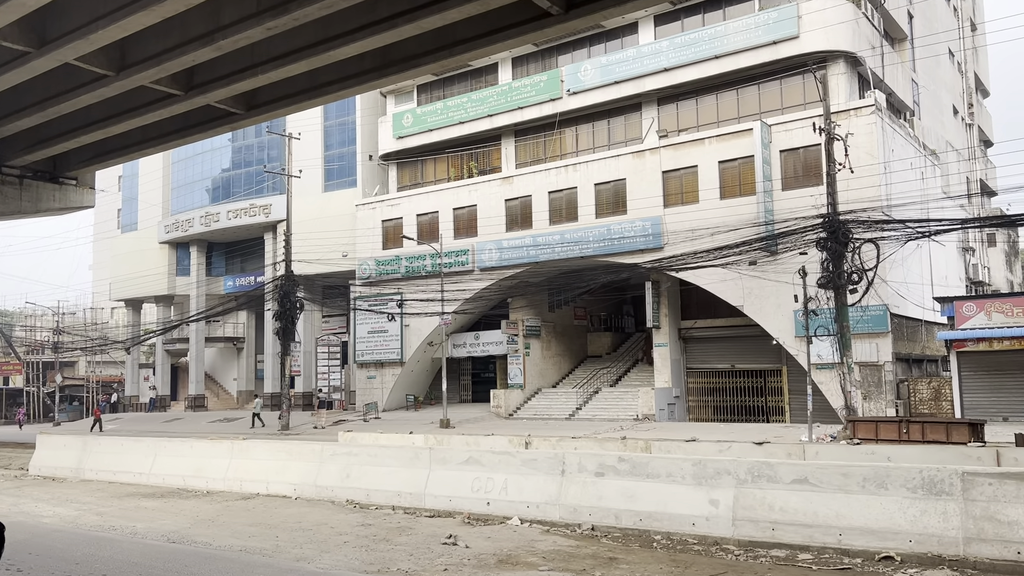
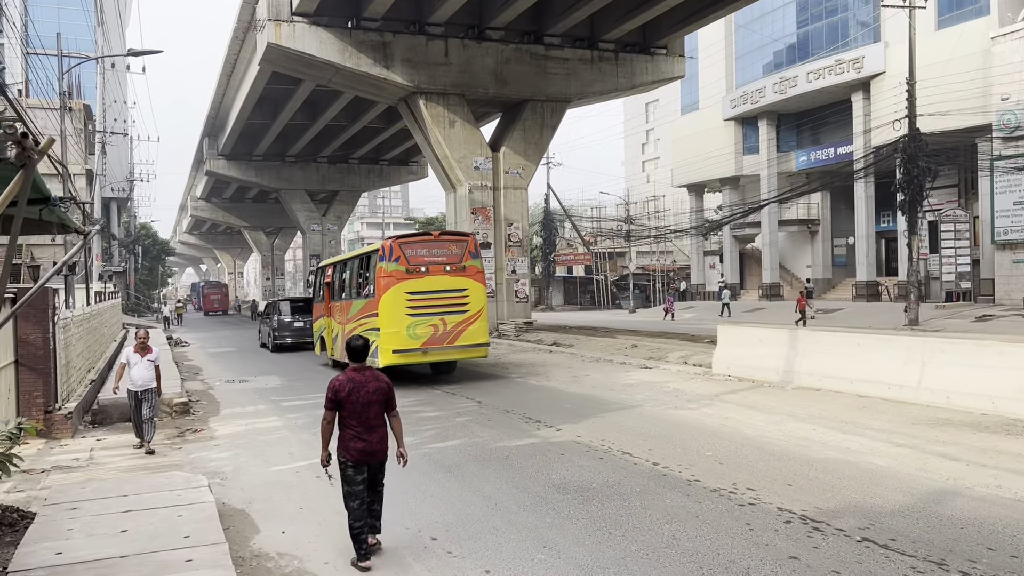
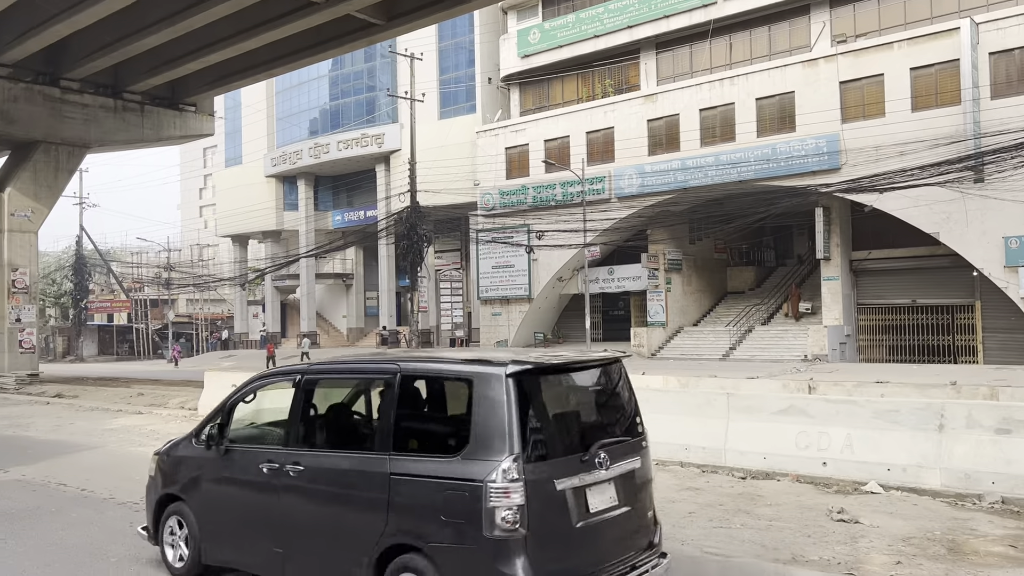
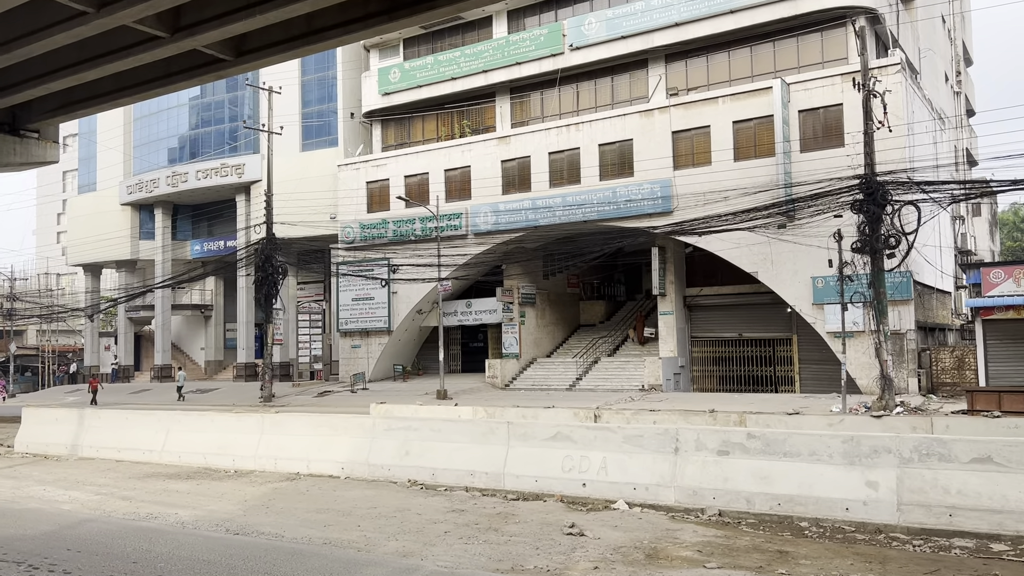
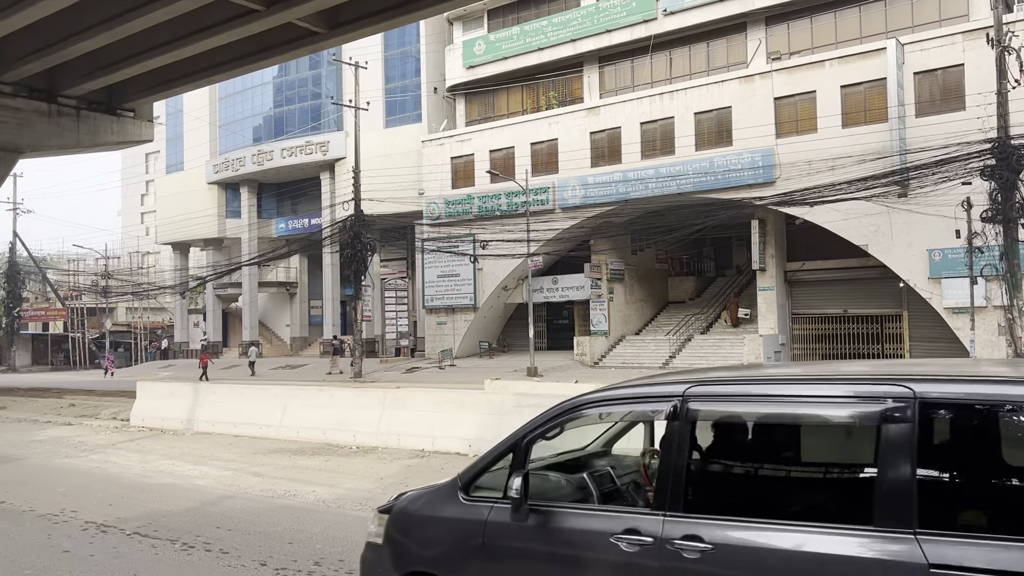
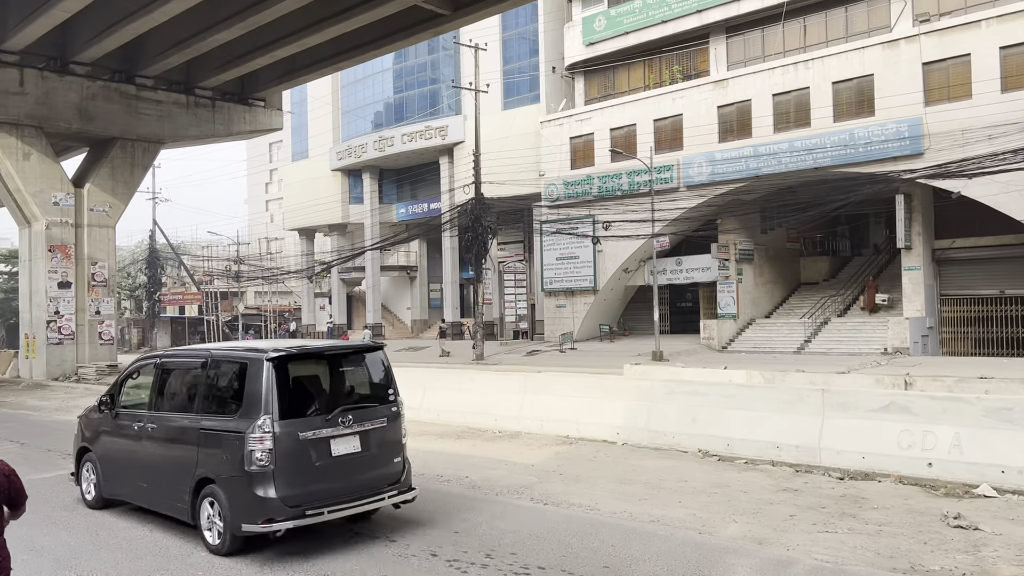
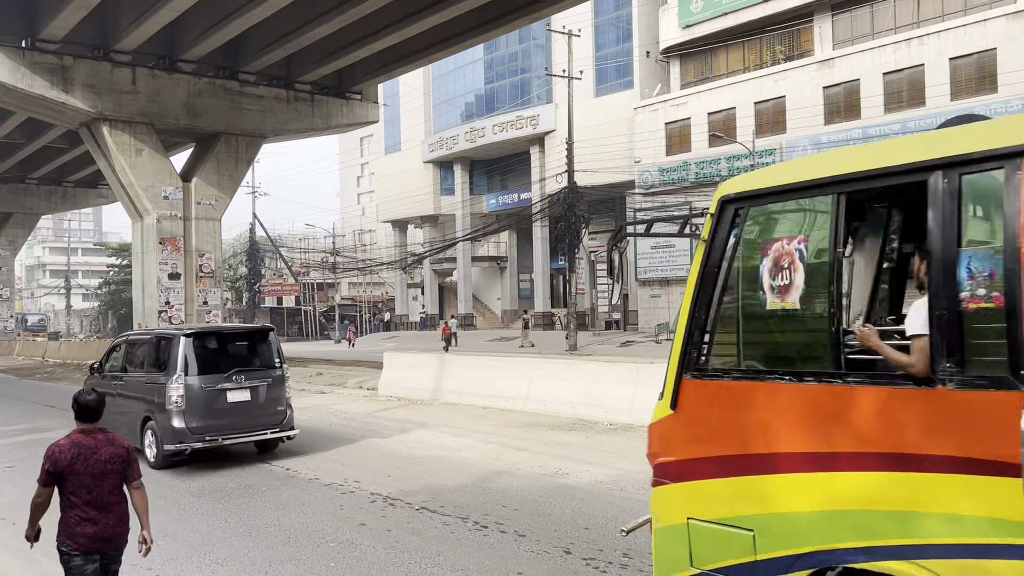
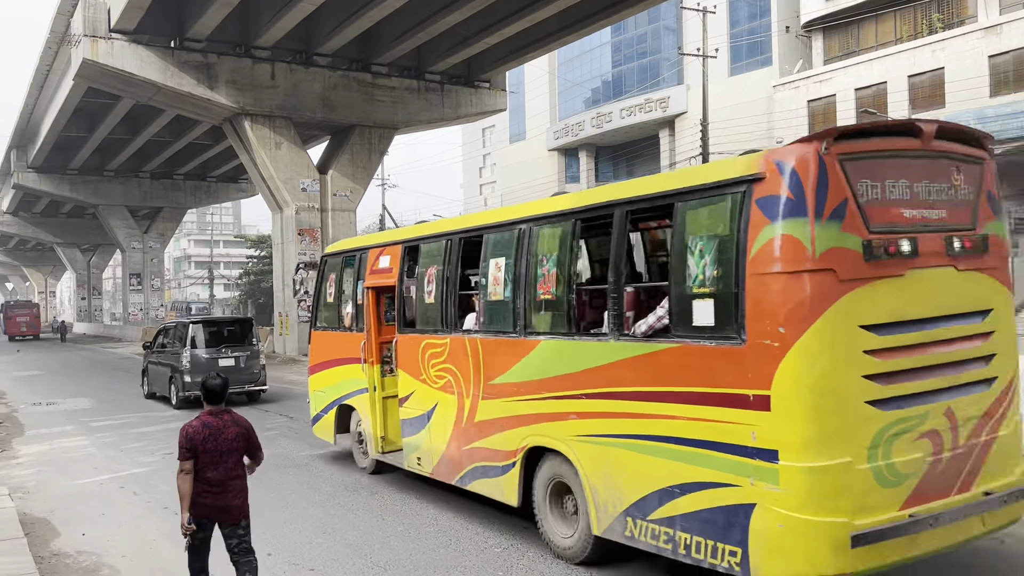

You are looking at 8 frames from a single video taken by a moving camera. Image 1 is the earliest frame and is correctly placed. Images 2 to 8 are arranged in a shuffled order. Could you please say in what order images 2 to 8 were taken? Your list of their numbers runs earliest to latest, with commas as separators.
4, 5, 3, 6, 7, 8, 2
